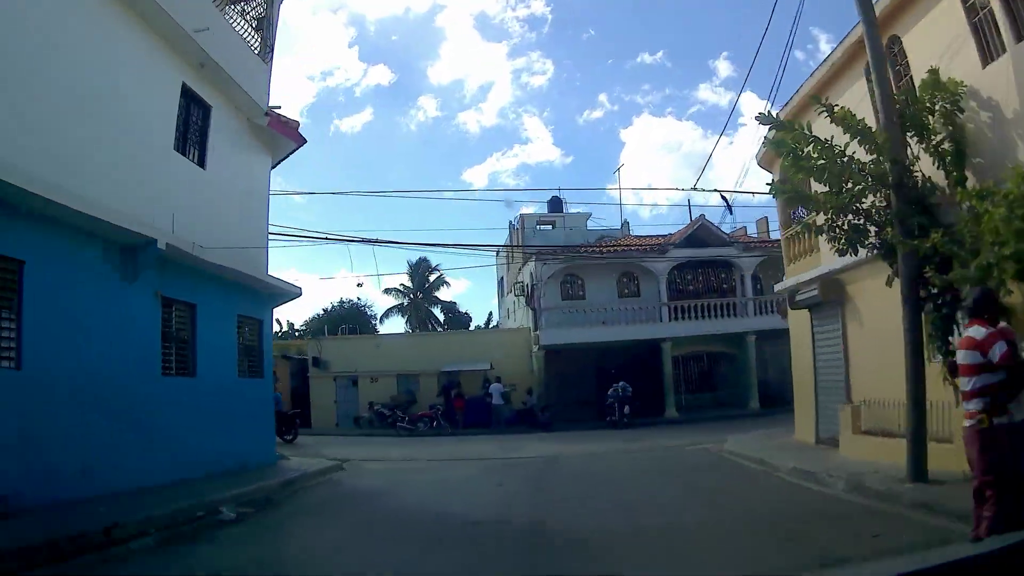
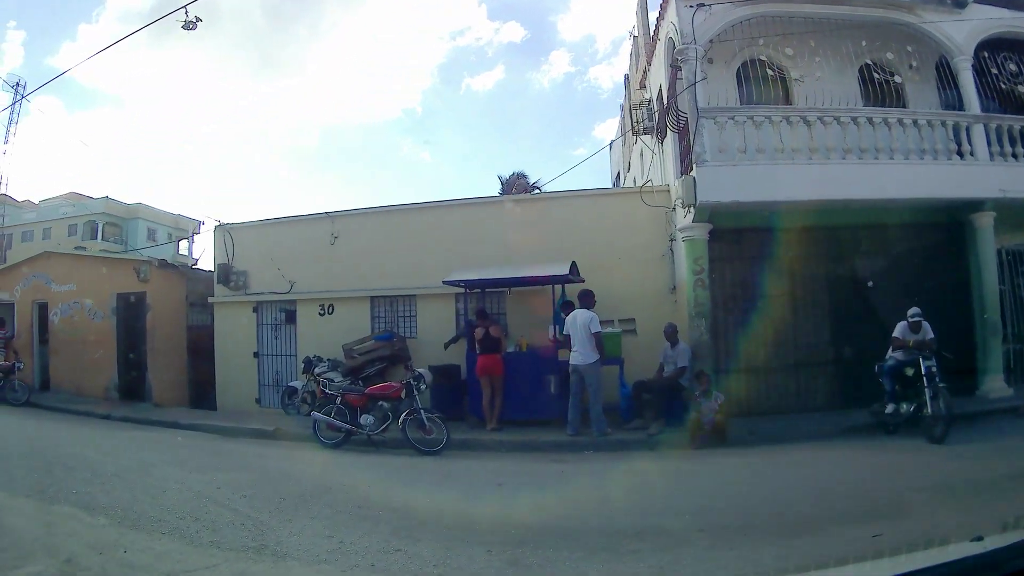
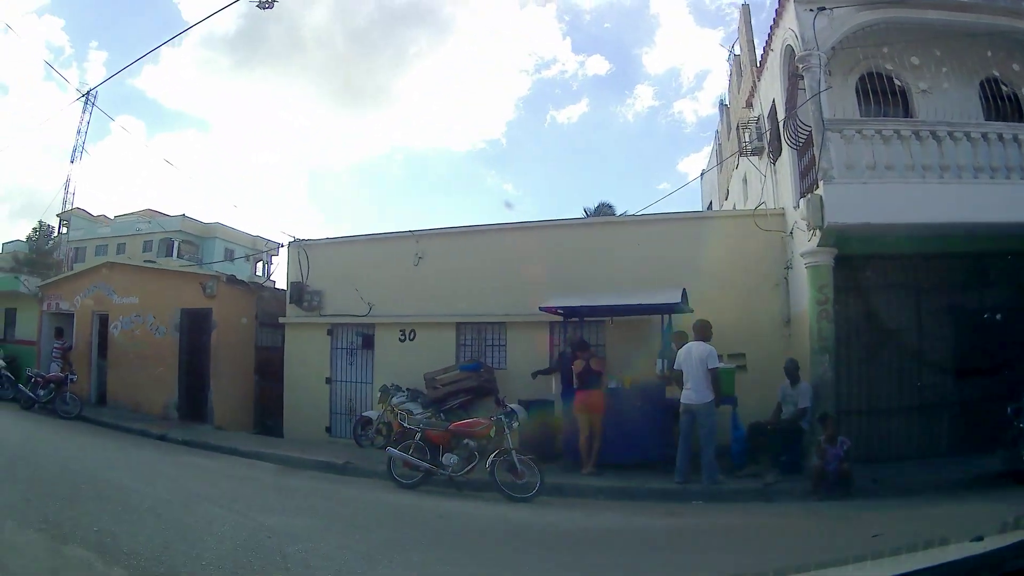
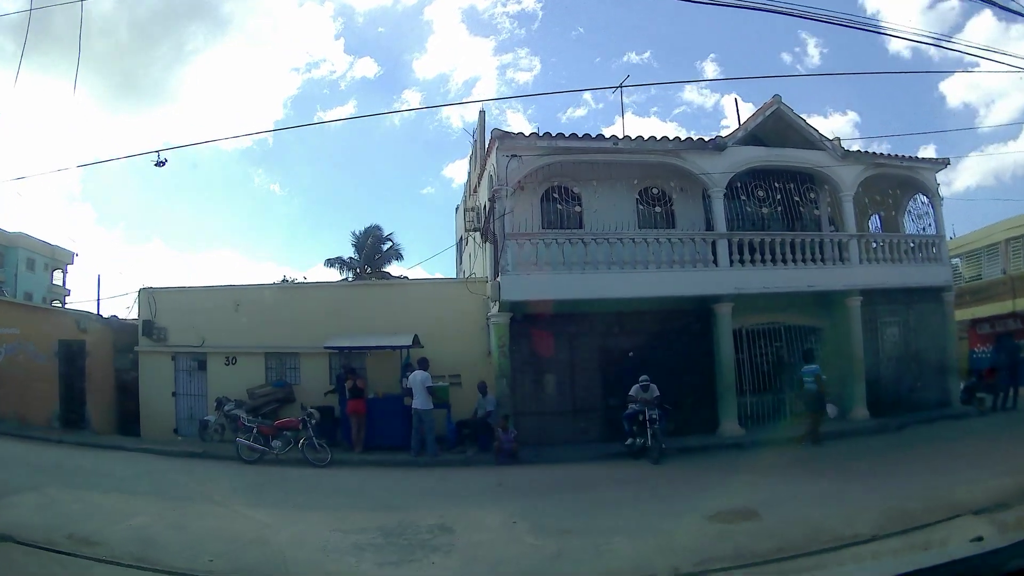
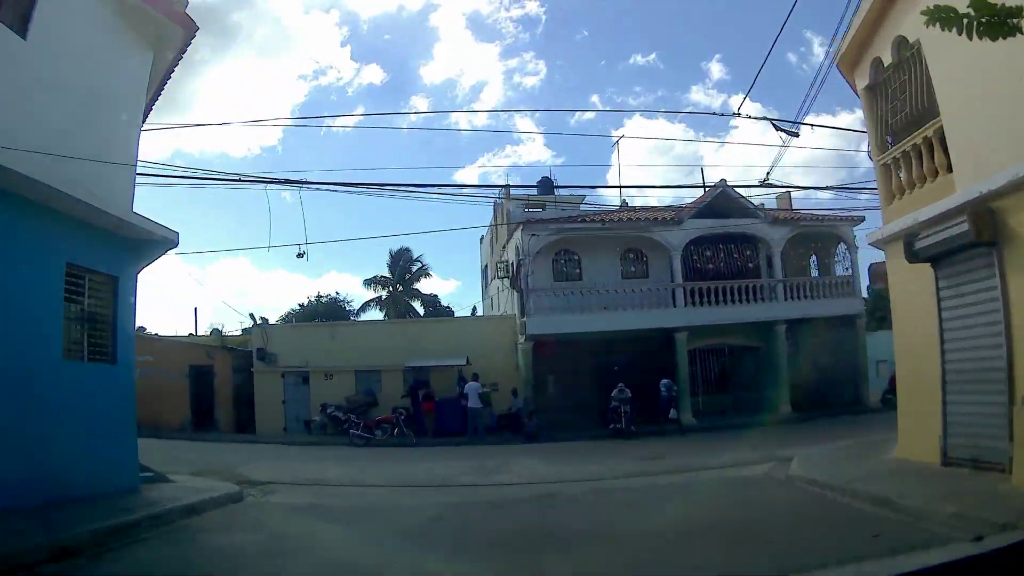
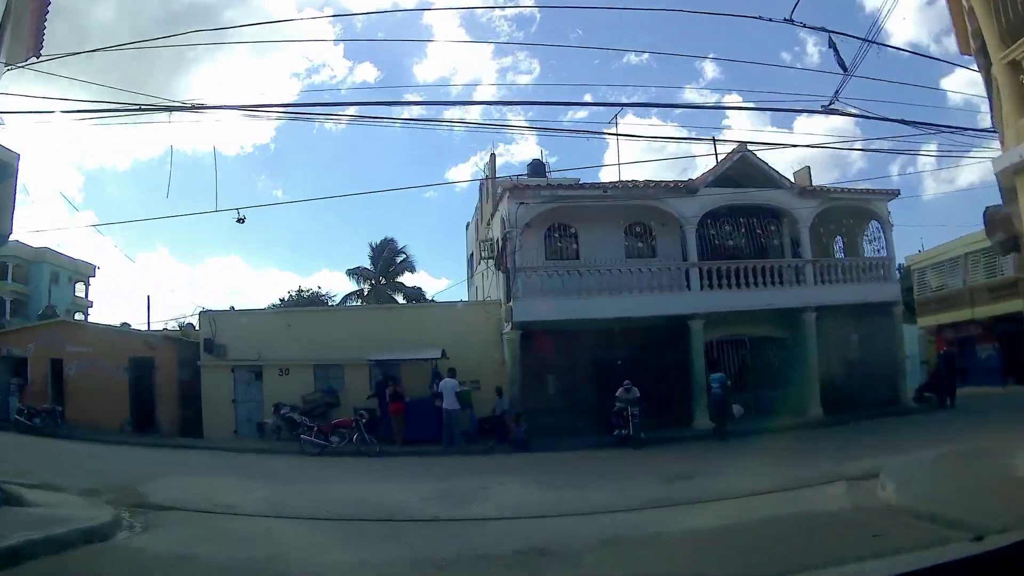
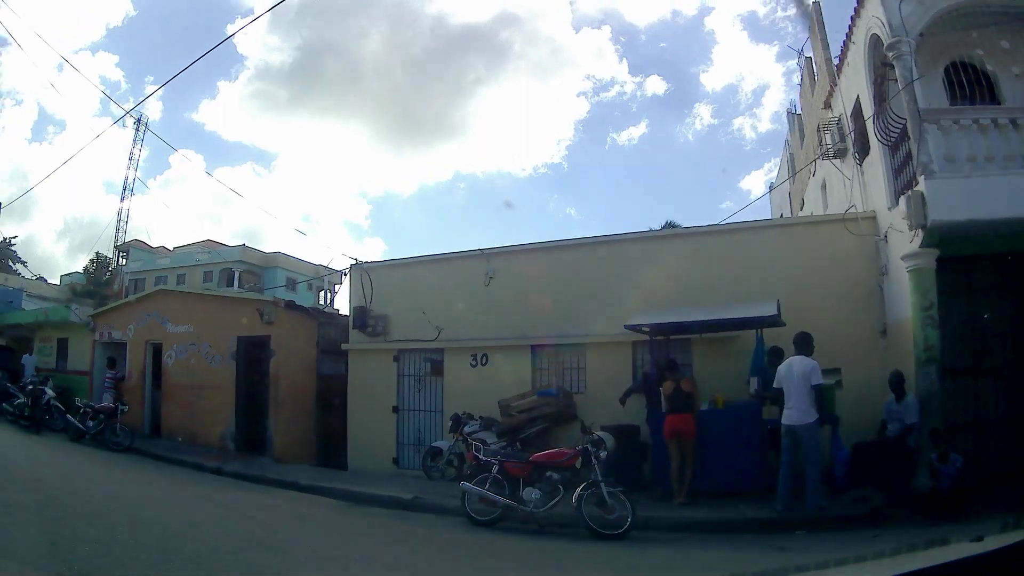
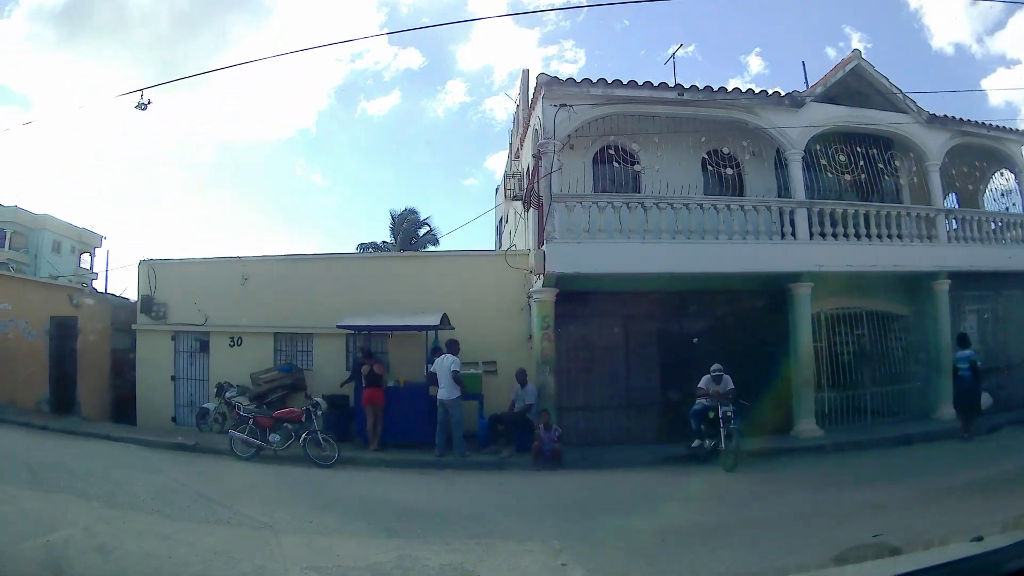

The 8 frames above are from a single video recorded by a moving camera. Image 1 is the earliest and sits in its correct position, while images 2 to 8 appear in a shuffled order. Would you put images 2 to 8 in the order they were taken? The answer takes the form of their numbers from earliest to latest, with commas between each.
5, 6, 4, 8, 2, 3, 7
